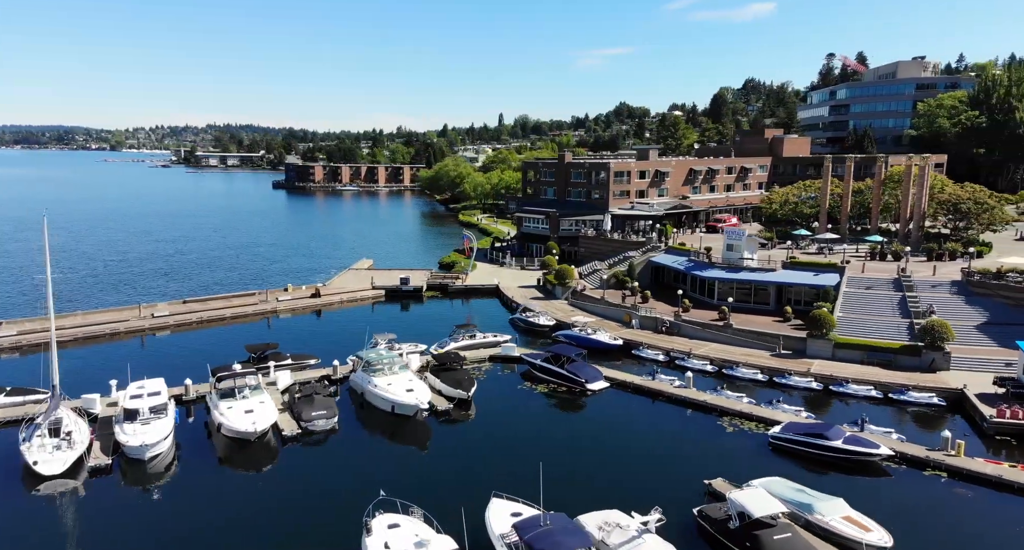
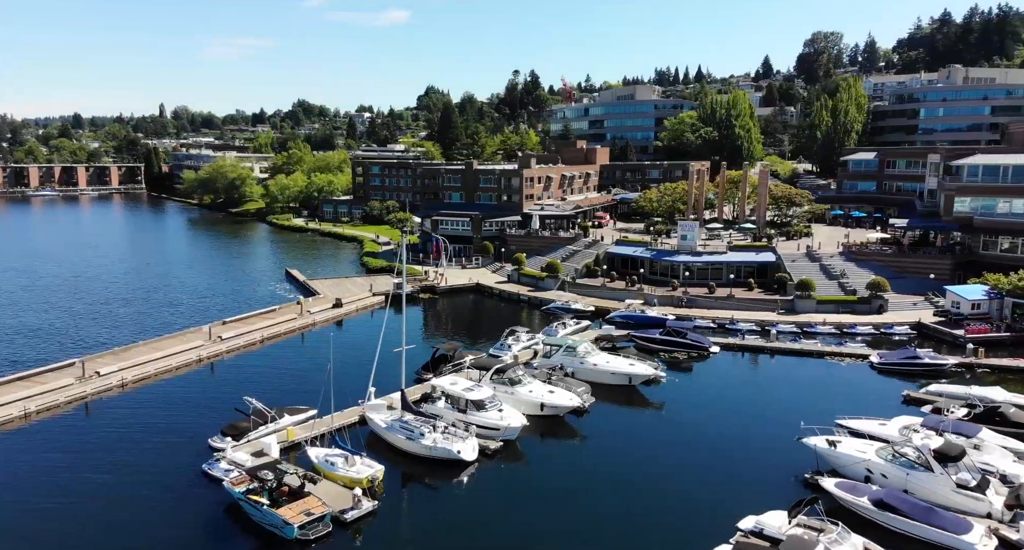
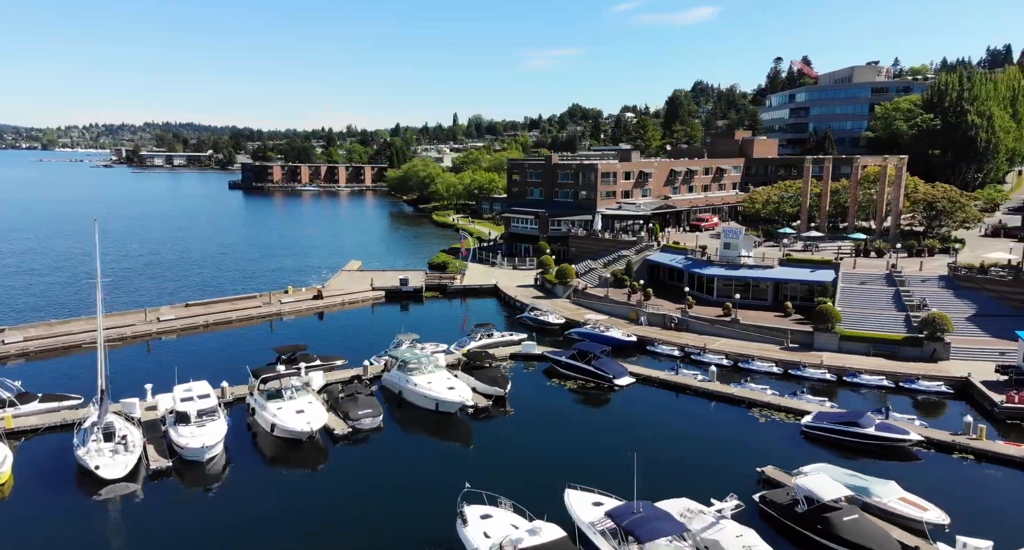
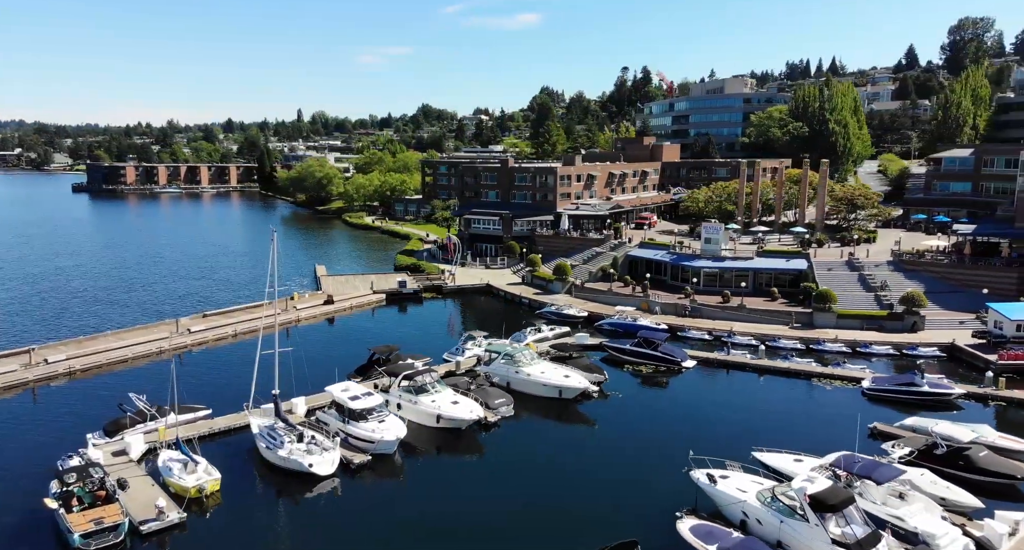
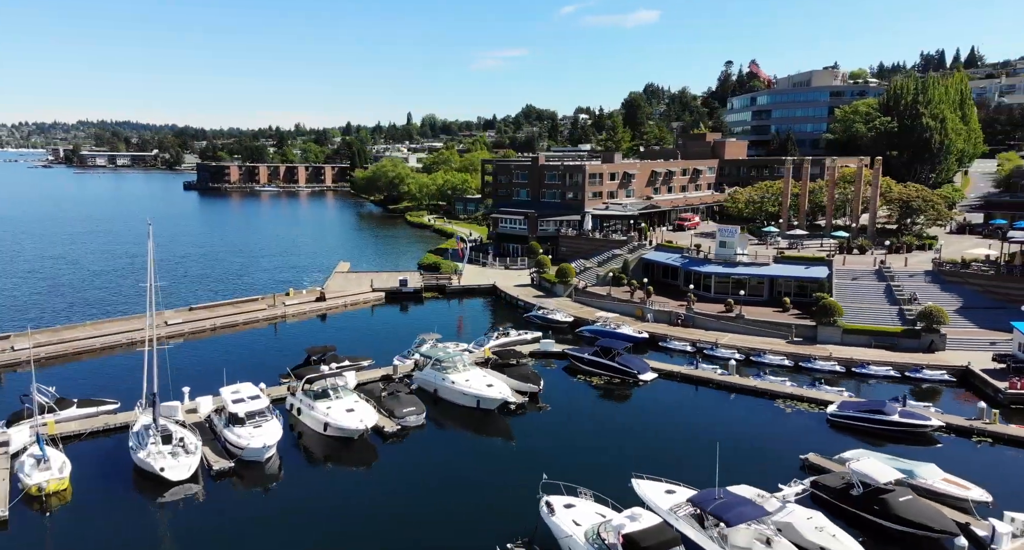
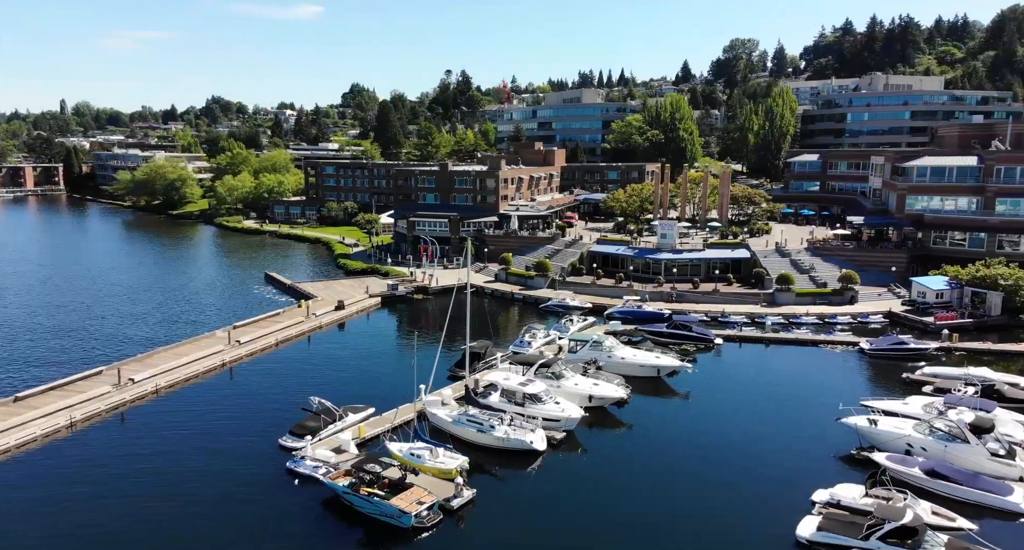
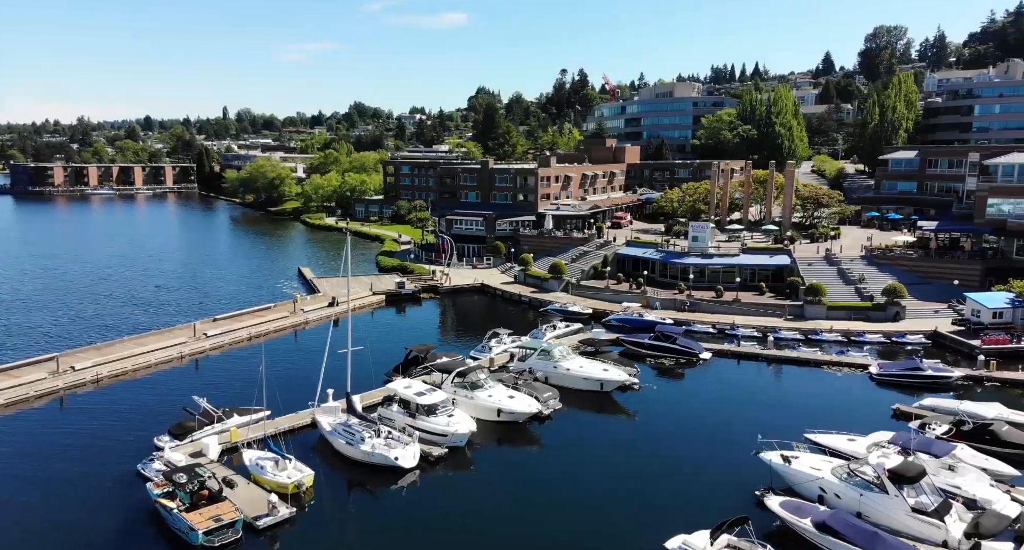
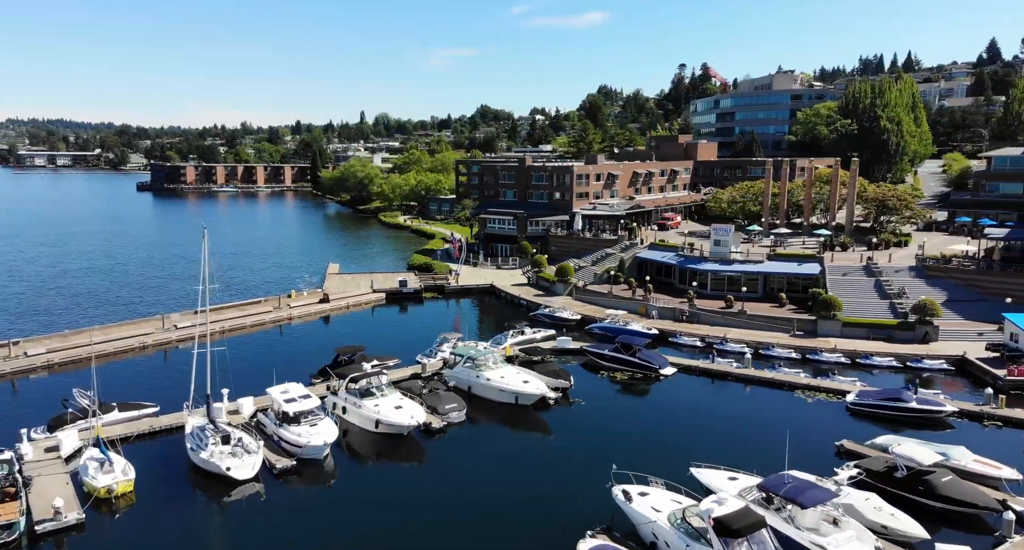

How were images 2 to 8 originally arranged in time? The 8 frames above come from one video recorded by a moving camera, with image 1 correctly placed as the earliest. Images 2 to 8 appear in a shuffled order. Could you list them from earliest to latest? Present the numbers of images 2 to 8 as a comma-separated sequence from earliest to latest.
3, 5, 8, 4, 7, 2, 6
